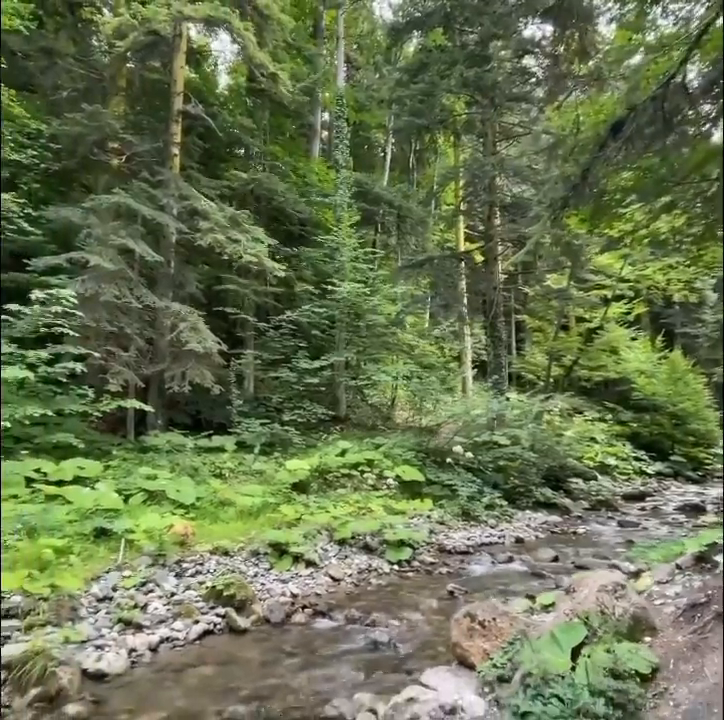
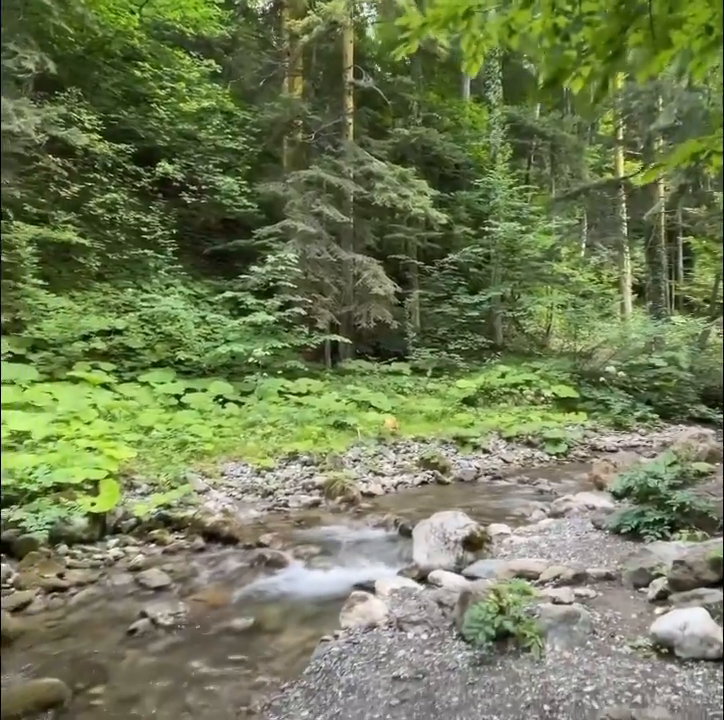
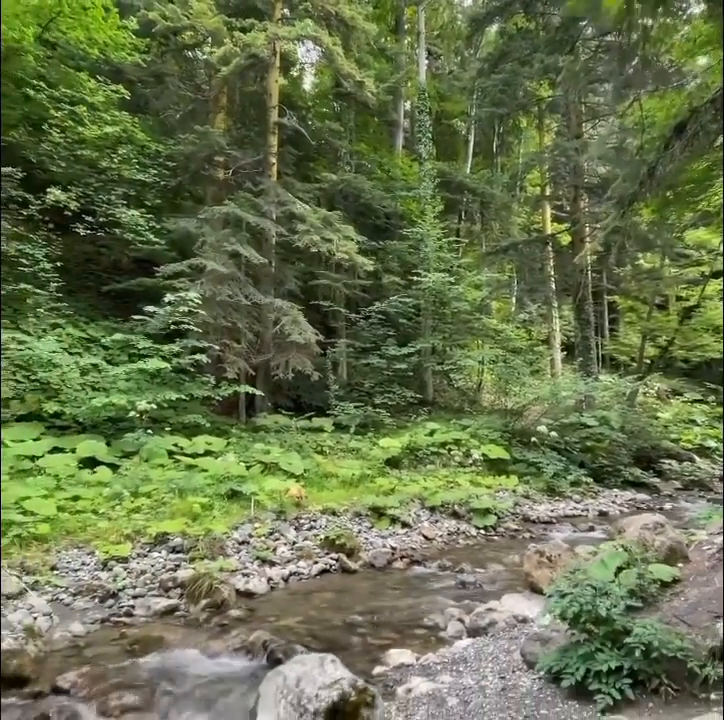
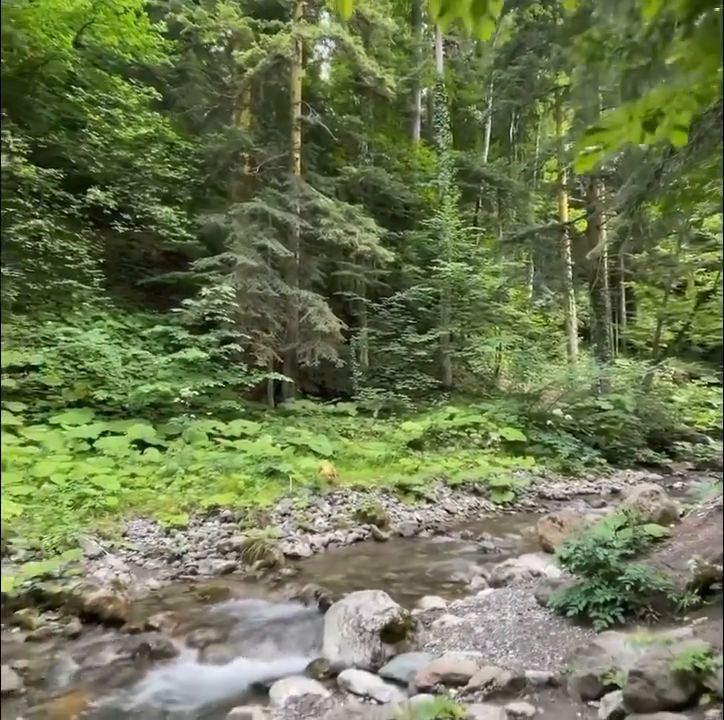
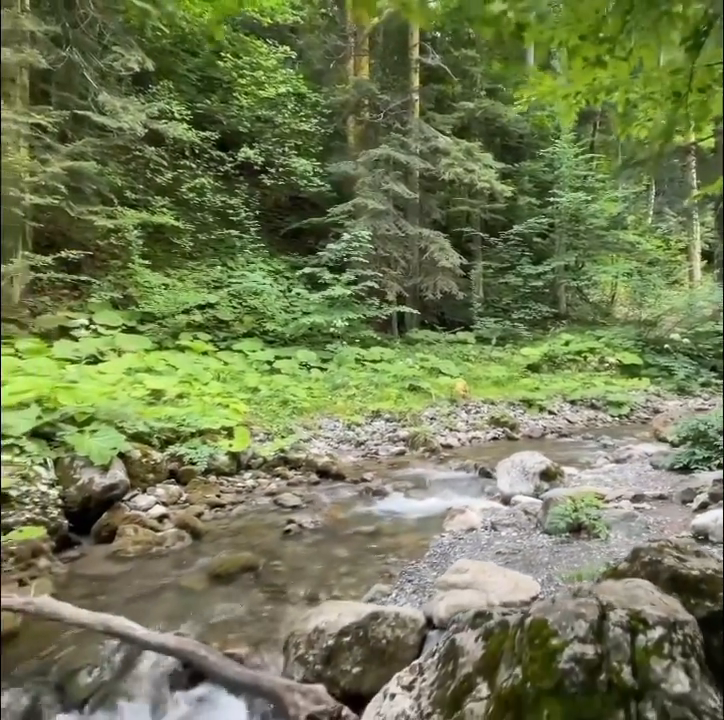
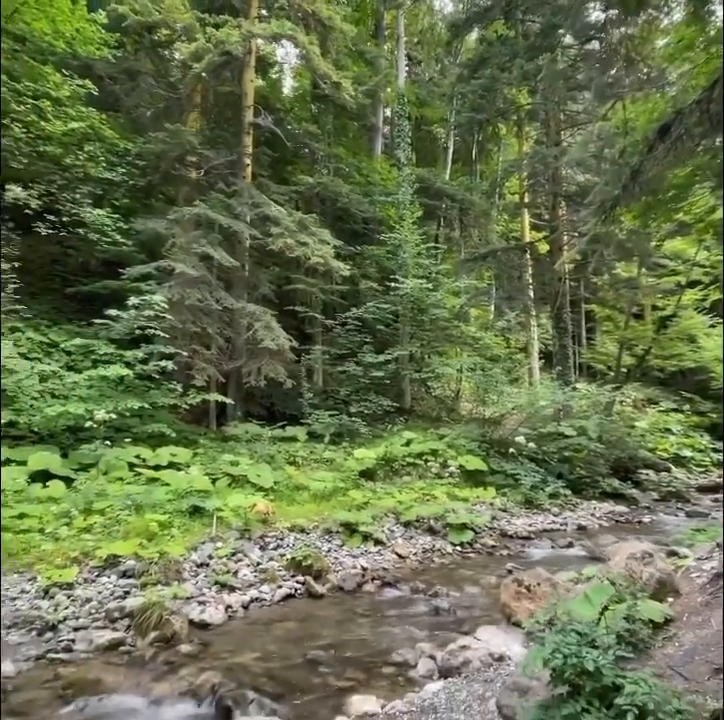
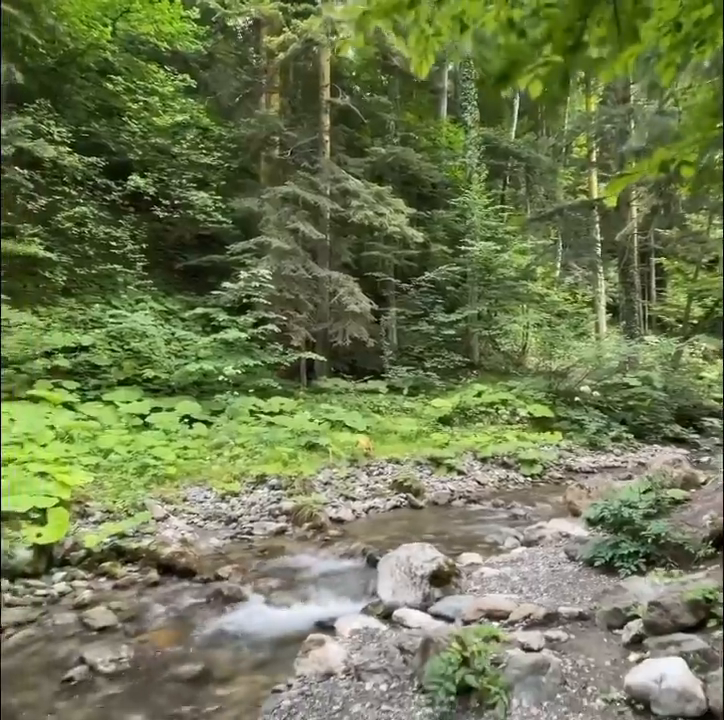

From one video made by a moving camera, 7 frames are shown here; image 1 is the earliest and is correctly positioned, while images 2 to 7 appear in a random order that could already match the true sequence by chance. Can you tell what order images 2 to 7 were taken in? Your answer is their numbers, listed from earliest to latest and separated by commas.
6, 3, 4, 7, 2, 5
